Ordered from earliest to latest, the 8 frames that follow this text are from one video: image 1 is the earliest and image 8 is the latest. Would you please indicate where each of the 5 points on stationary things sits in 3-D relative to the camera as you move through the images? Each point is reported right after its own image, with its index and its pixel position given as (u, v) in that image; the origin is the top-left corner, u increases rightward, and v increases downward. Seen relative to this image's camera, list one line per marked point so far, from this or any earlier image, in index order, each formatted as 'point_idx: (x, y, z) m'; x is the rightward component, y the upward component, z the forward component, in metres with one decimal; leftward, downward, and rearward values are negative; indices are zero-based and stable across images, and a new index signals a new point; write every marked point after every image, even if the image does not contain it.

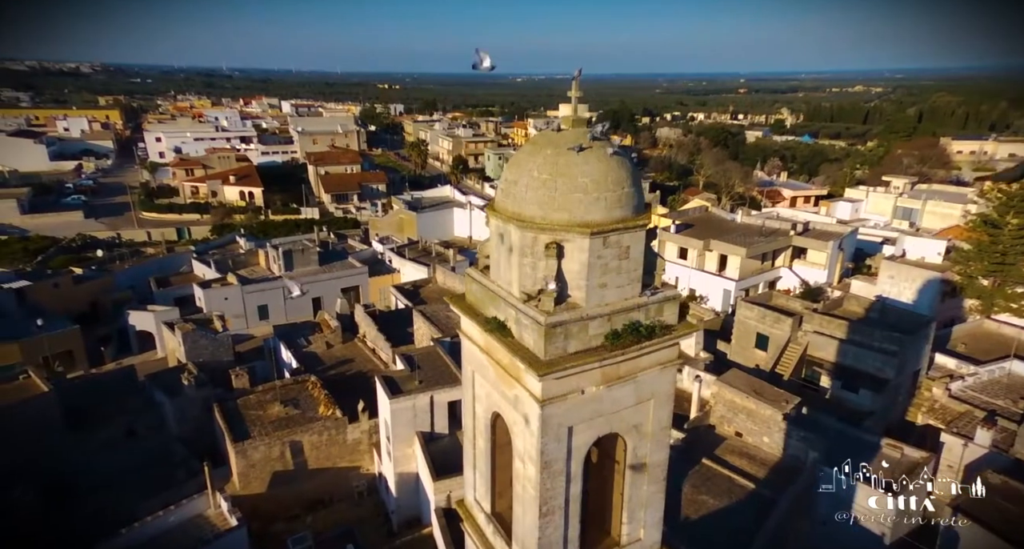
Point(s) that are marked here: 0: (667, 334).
0: (+1.8, -0.7, +7.0) m
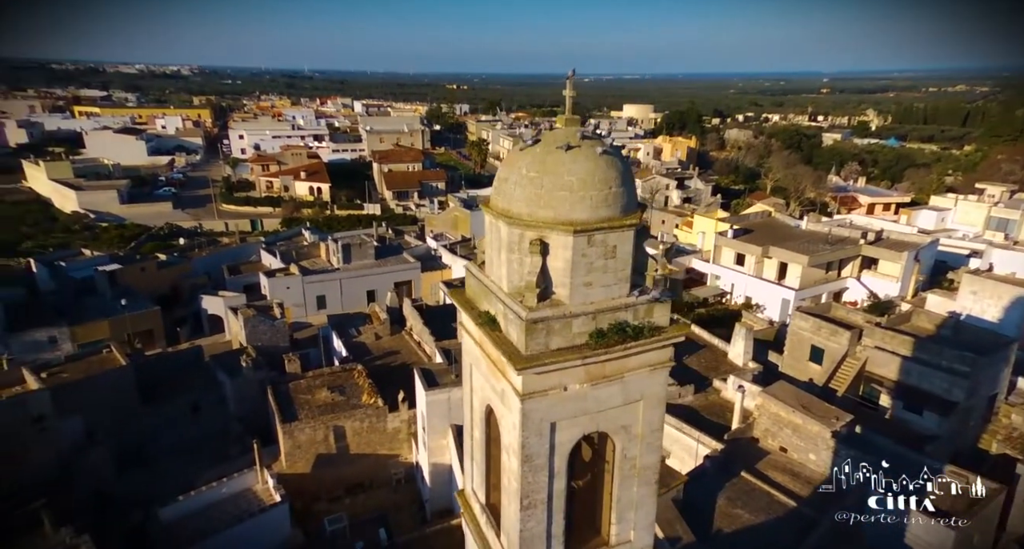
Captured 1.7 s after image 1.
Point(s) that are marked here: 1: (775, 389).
0: (+1.6, -0.7, +6.9) m
1: (+7.4, -3.2, +17.1) m
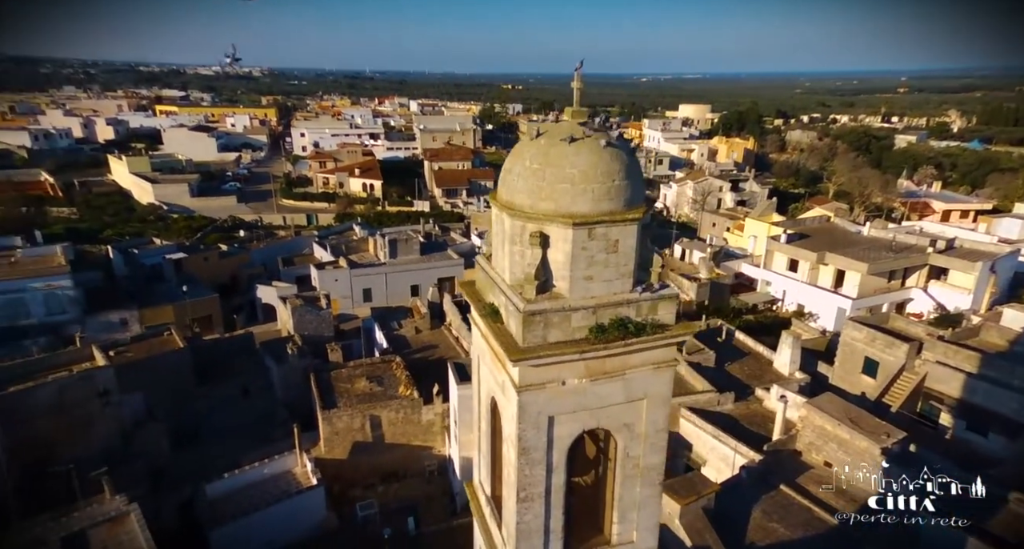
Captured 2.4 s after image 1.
0: (+1.6, -0.7, +6.8) m
1: (+8.3, -3.4, +16.3) m
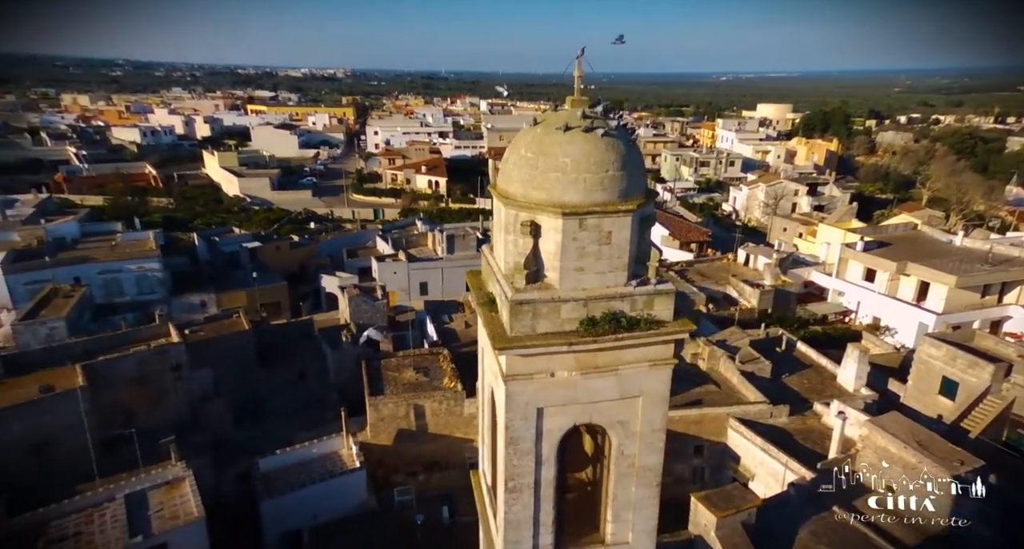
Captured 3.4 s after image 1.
0: (+1.5, -0.6, +6.6) m
1: (+9.3, -3.6, +15.1) m
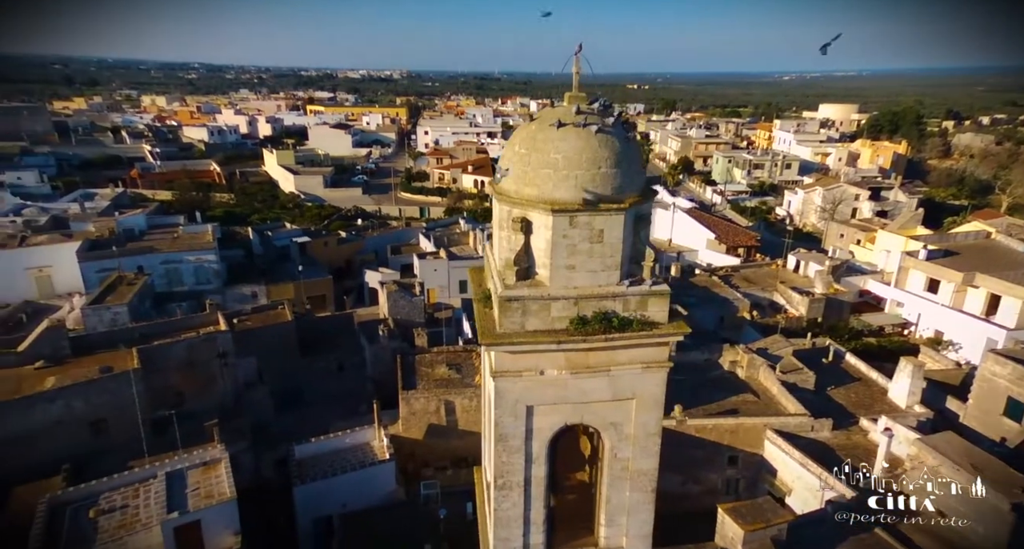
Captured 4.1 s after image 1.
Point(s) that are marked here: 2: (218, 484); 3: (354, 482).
0: (+1.4, -0.6, +6.4) m
1: (+9.9, -3.9, +14.2) m
2: (-6.7, -4.8, +13.7) m
3: (-4.2, -5.5, +16.0) m
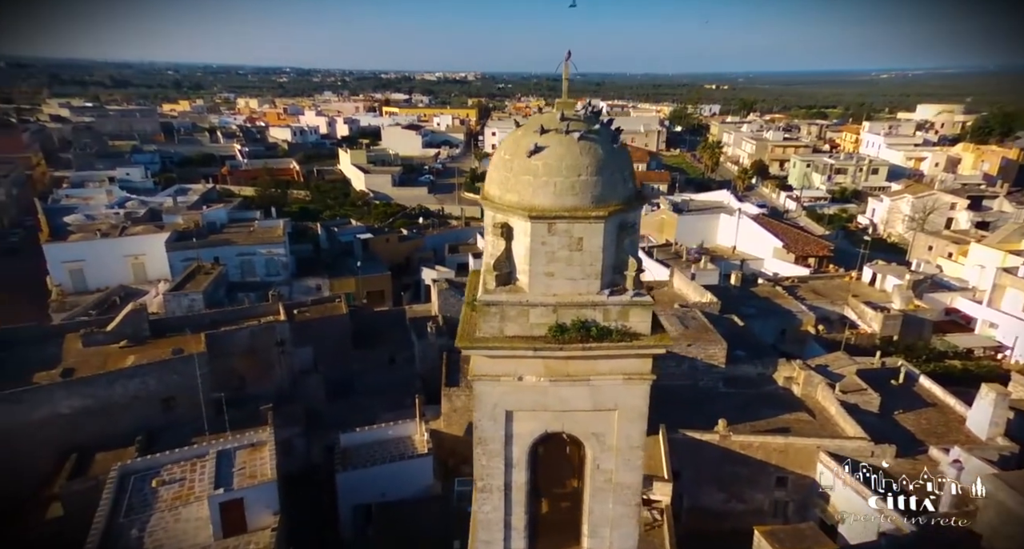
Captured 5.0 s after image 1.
0: (+1.2, -0.7, +6.3) m
1: (+10.5, -4.3, +12.9) m
2: (-6.1, -4.6, +14.6) m
3: (-3.3, -5.4, +16.6) m
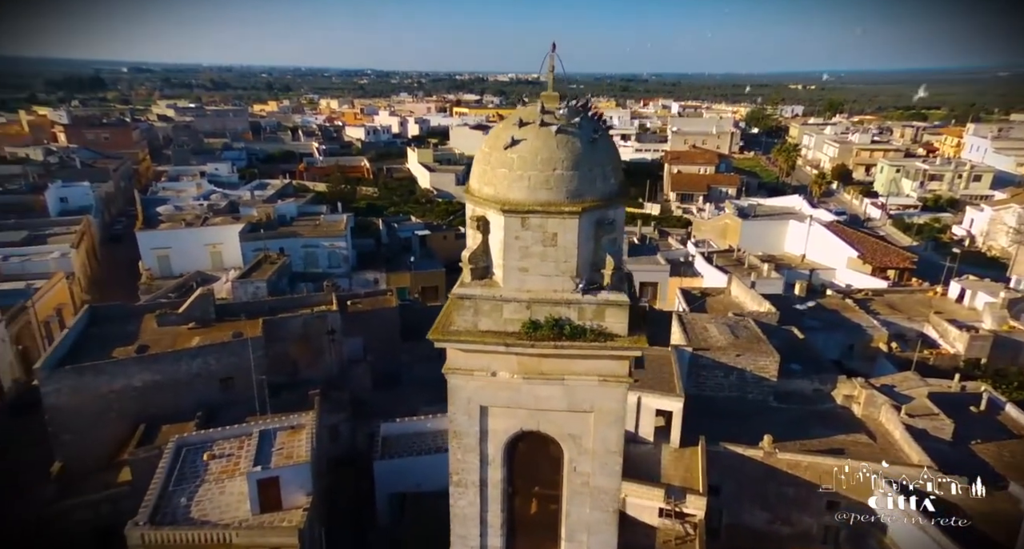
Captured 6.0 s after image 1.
0: (+0.9, -0.7, +6.1) m
1: (+10.8, -4.6, +11.4) m
2: (-5.4, -4.4, +15.3) m
3: (-2.4, -5.3, +16.9) m
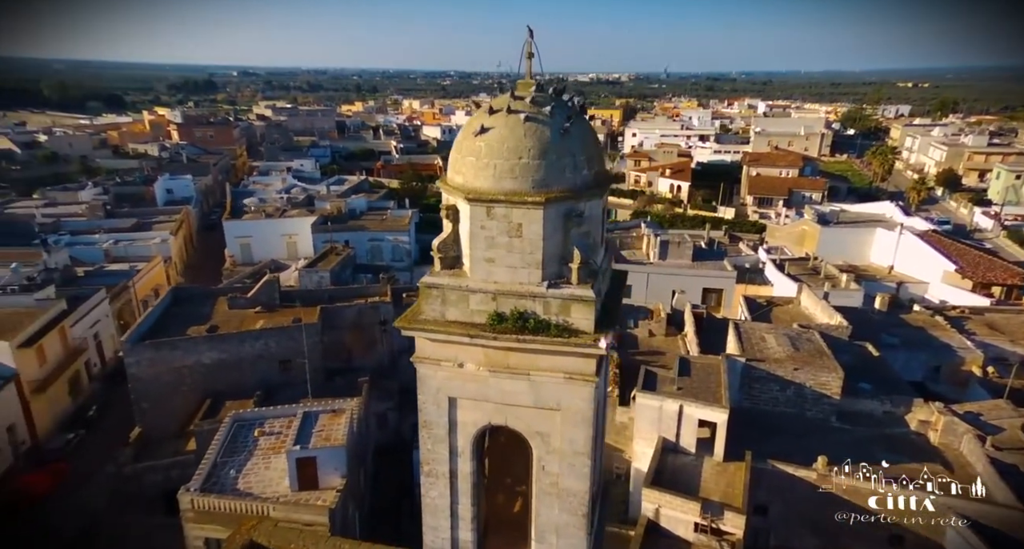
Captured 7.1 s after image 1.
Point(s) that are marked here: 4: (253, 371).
0: (+0.5, -0.6, +5.8) m
1: (+10.9, -5.0, +9.6) m
2: (-4.5, -4.1, +15.8) m
3: (-1.4, -5.2, +17.0) m
4: (-8.3, -3.1, +19.3) m
